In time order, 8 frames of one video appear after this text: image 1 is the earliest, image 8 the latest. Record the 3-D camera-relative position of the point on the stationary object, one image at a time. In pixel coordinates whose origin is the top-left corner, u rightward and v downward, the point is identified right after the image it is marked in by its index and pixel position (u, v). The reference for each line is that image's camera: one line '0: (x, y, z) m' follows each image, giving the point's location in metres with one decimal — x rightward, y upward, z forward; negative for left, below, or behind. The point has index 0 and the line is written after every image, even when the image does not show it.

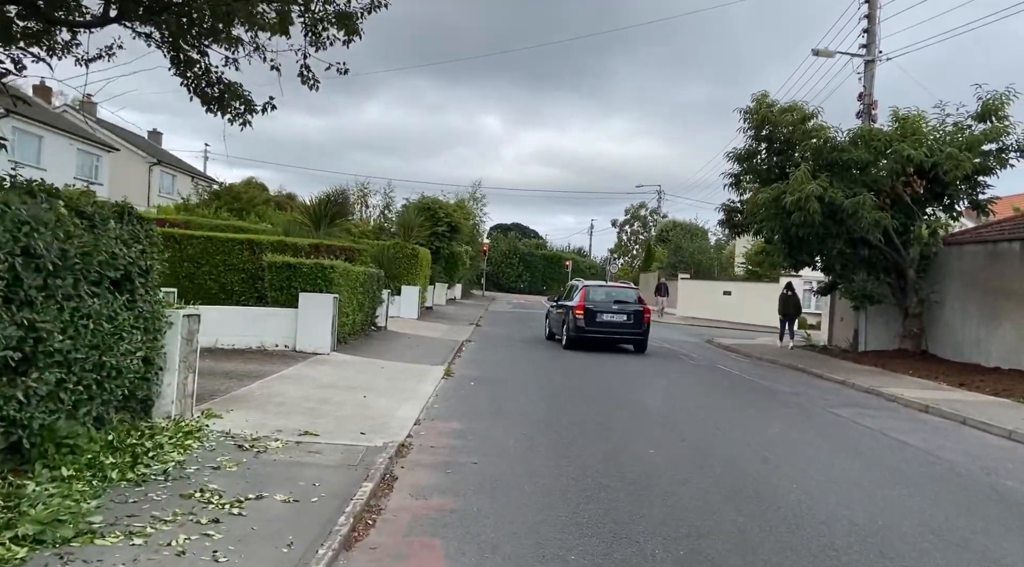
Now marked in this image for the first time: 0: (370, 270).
0: (-3.3, +0.3, +16.1) m
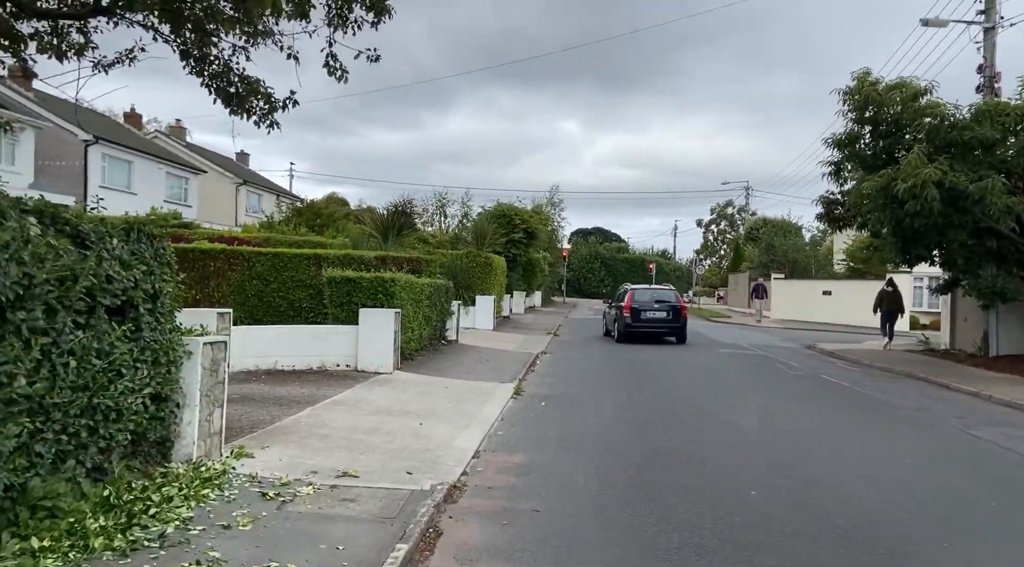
0: (-1.6, 0.0, +15.3) m
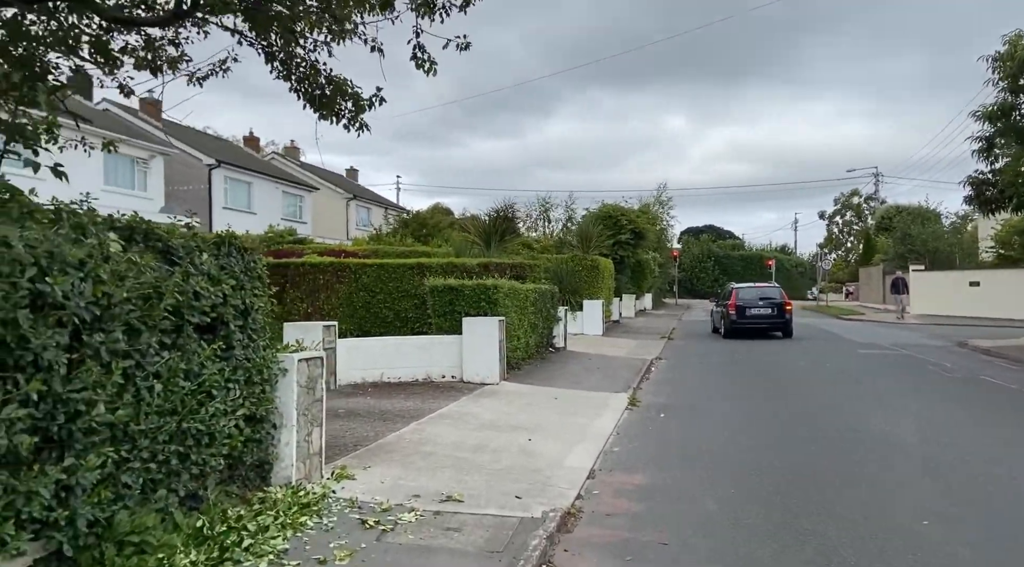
0: (+0.6, -0.1, +14.8) m
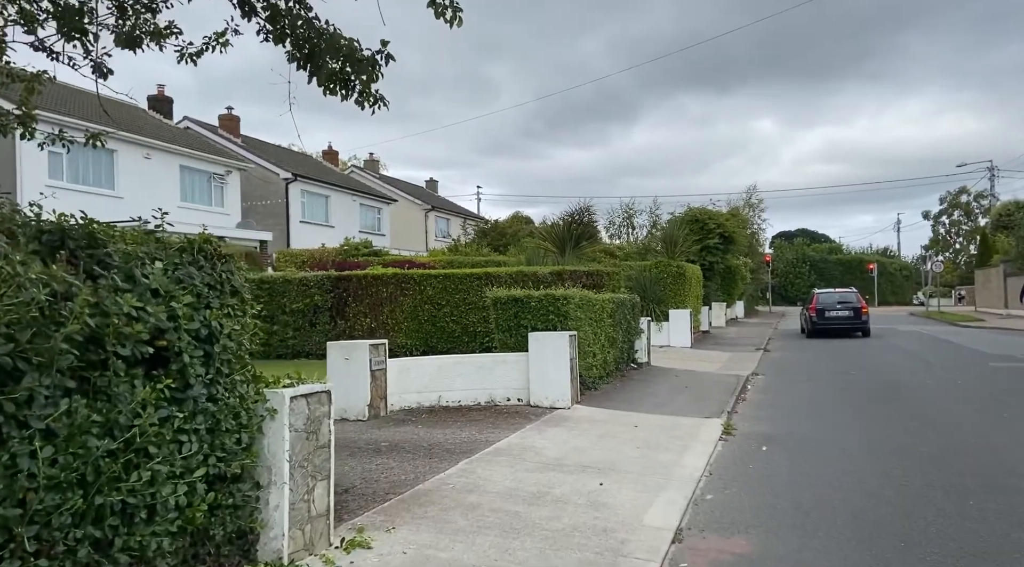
0: (+2.1, -0.2, +13.3) m
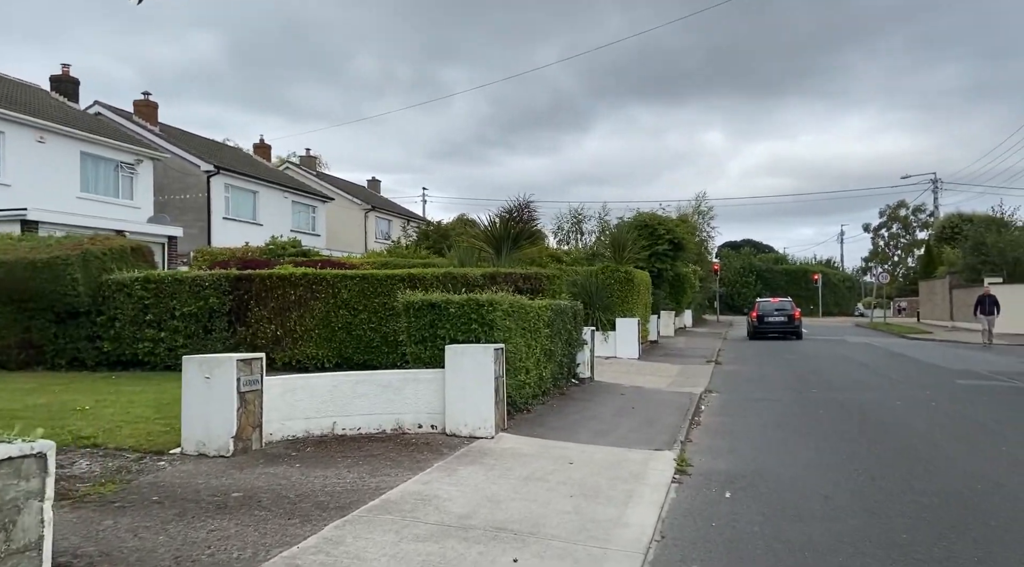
0: (+0.8, -0.3, +11.7) m
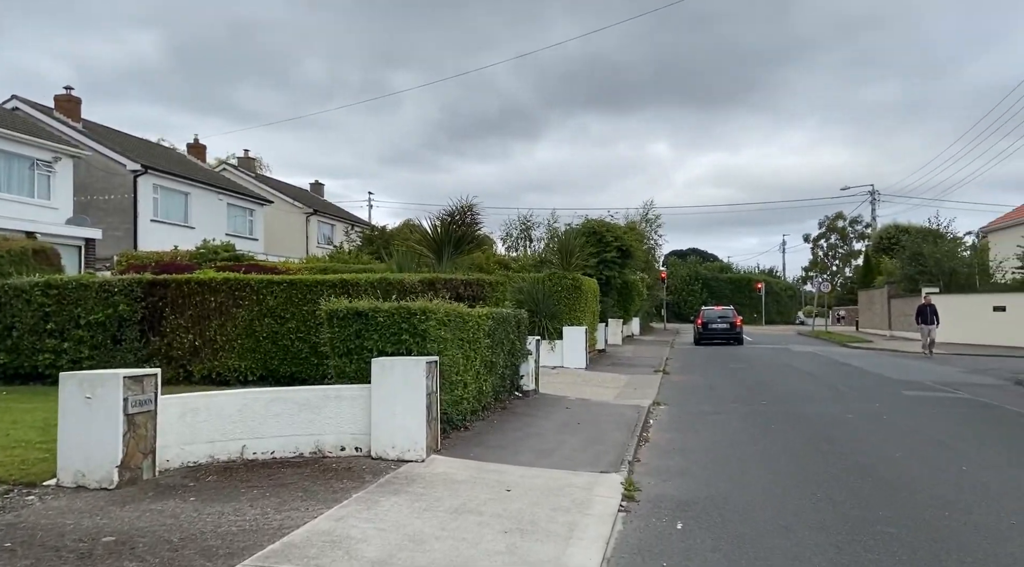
0: (-0.1, -0.4, +11.0) m
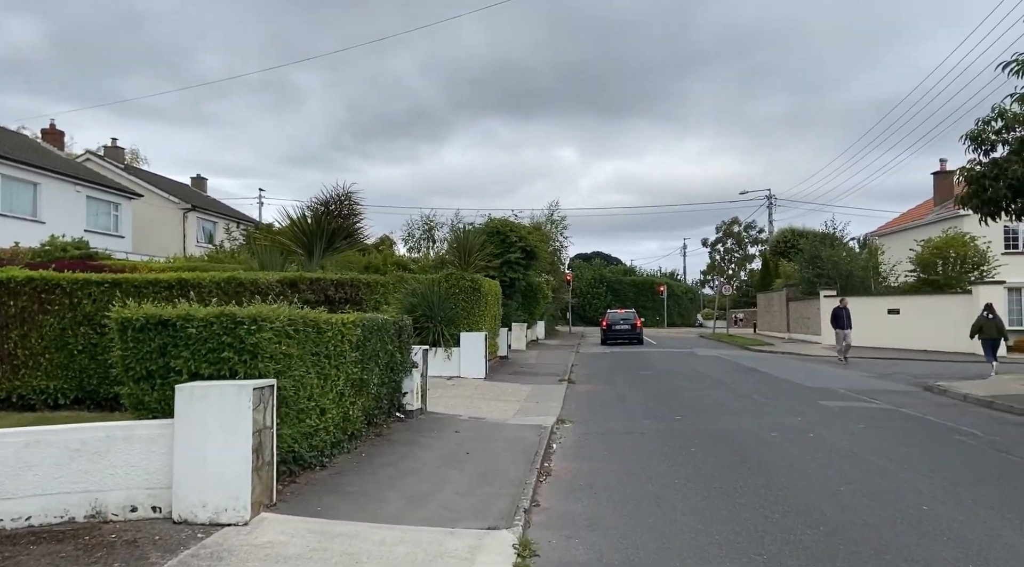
0: (-1.7, -0.4, +9.1) m
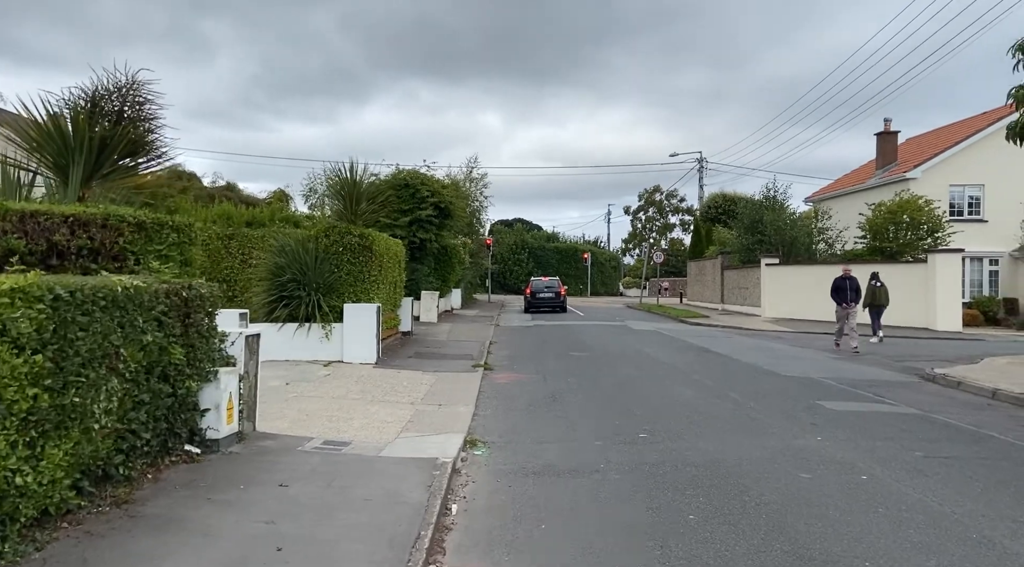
0: (-2.7, 0.0, +5.0) m
